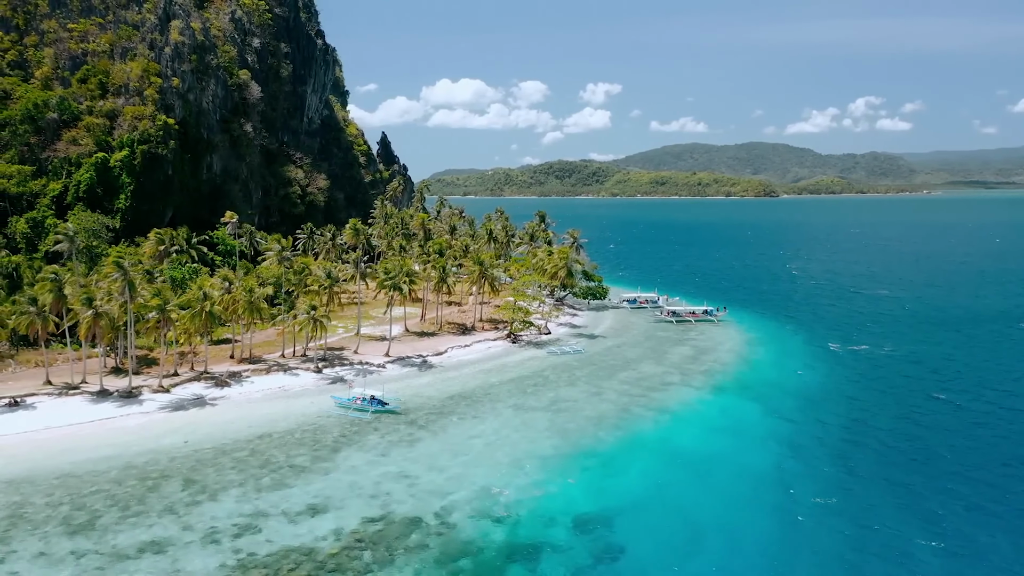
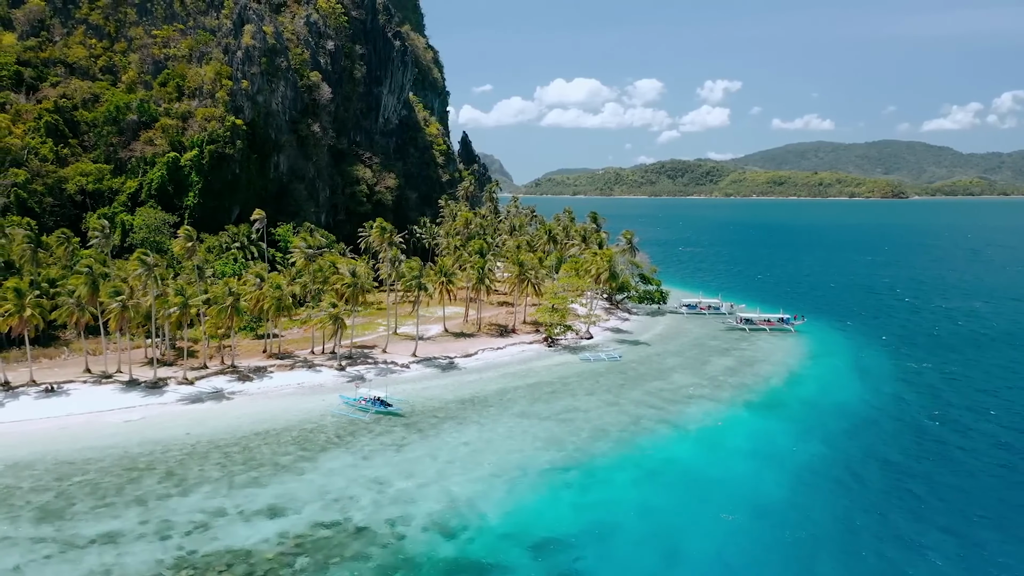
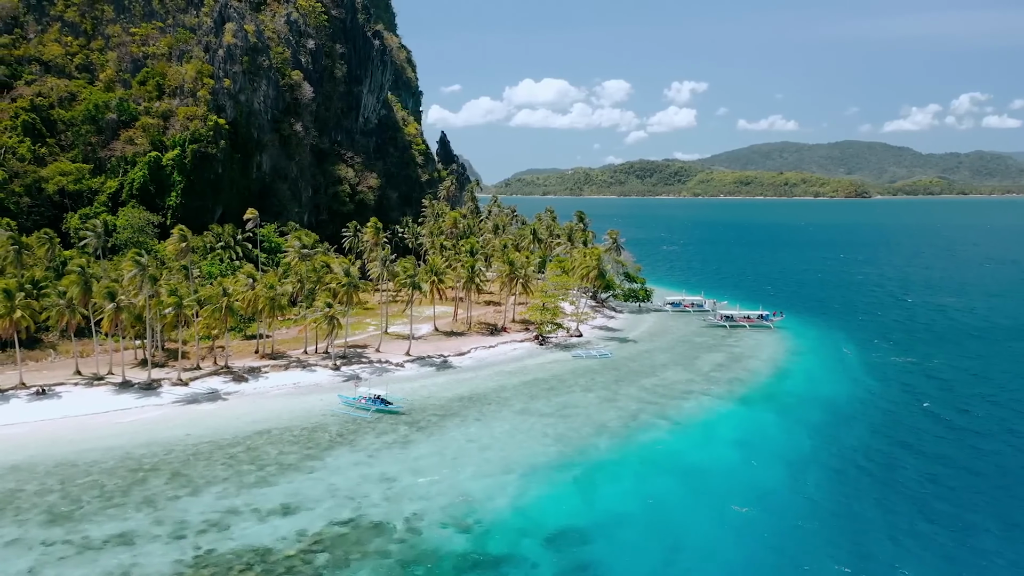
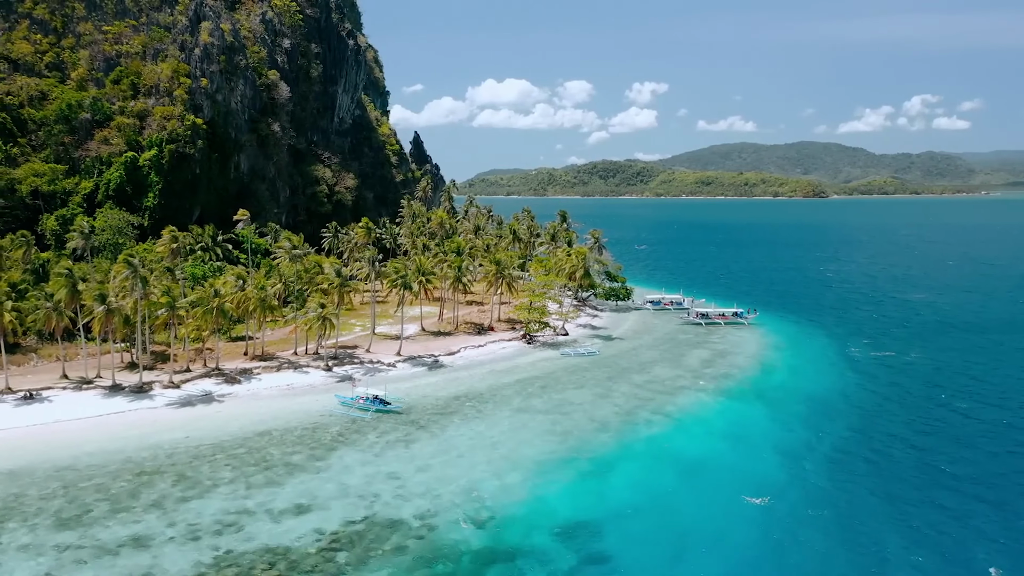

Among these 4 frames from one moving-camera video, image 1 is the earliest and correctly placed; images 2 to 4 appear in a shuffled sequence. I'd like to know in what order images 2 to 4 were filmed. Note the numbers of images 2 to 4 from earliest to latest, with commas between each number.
4, 3, 2
